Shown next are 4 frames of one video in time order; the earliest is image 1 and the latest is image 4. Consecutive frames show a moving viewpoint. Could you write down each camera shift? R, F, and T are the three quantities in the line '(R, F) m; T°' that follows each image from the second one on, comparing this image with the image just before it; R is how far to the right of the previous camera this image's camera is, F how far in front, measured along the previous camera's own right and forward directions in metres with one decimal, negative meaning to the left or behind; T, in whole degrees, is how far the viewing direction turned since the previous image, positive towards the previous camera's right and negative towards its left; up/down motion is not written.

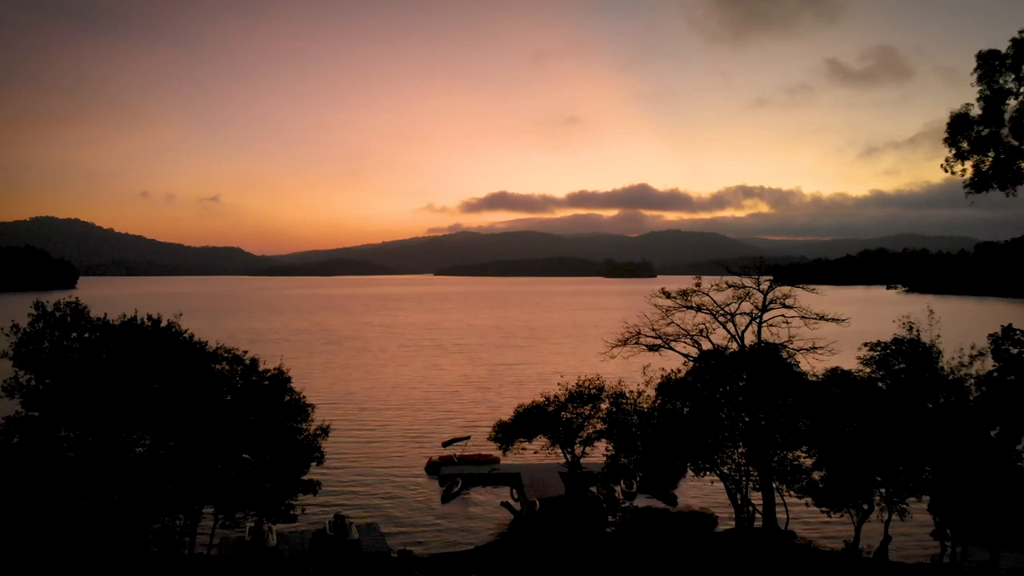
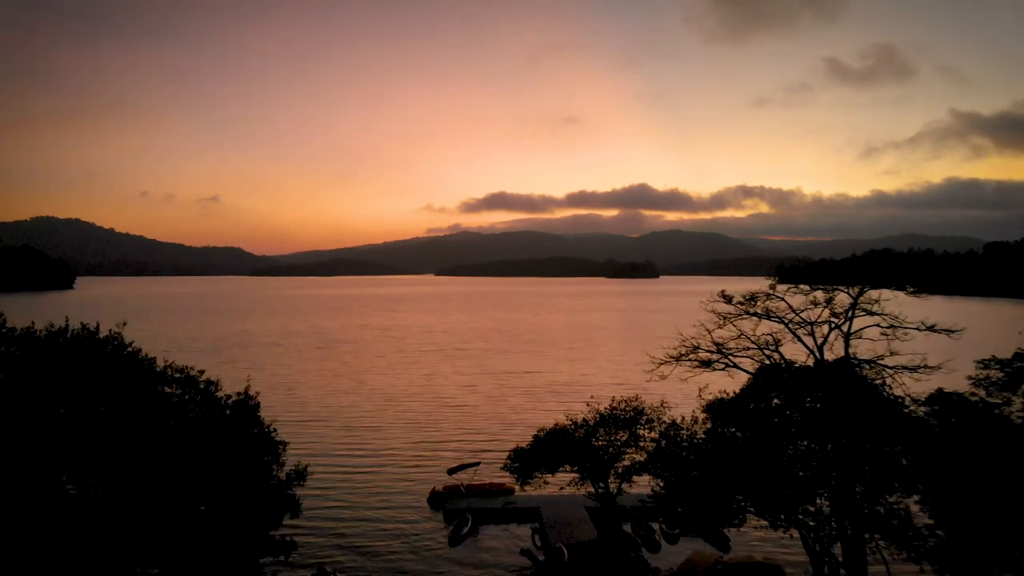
(-0.9, +5.3) m; 0°
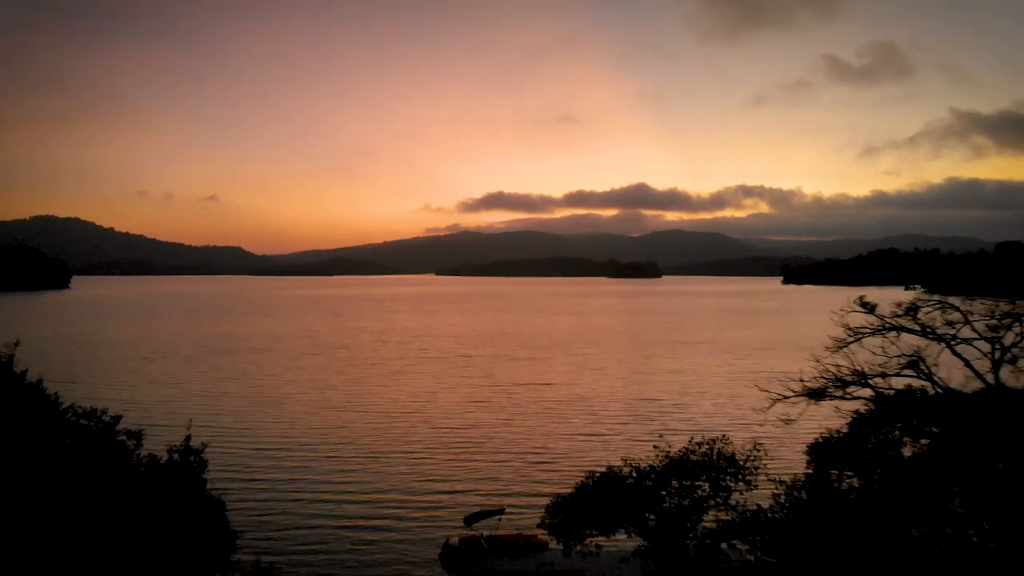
(-1.5, +6.4) m; 0°
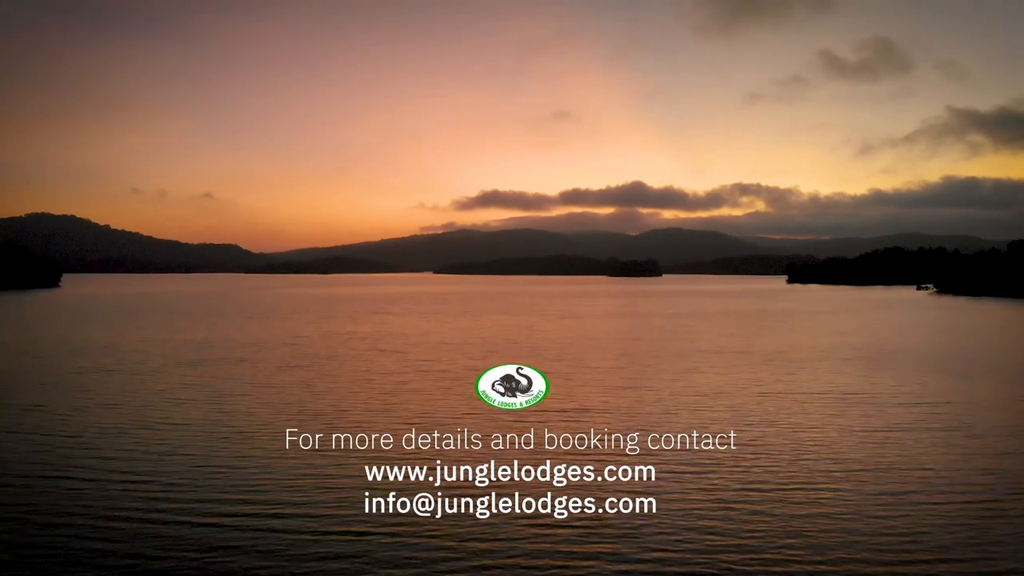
(-1.9, +8.9) m; 0°
